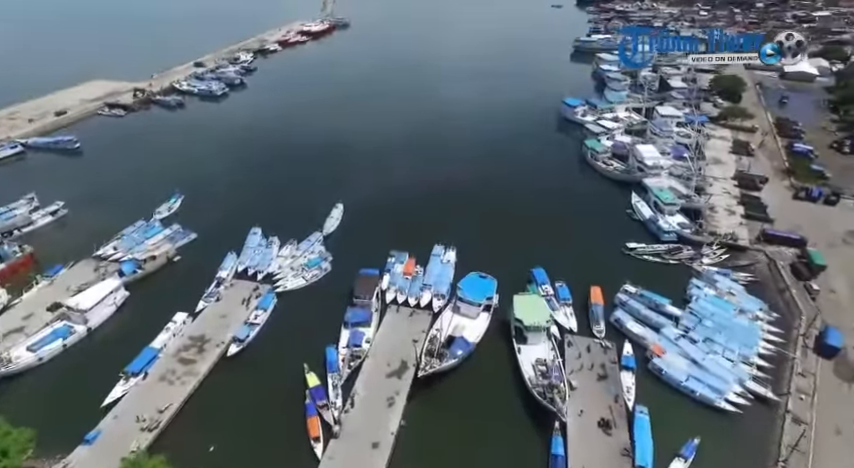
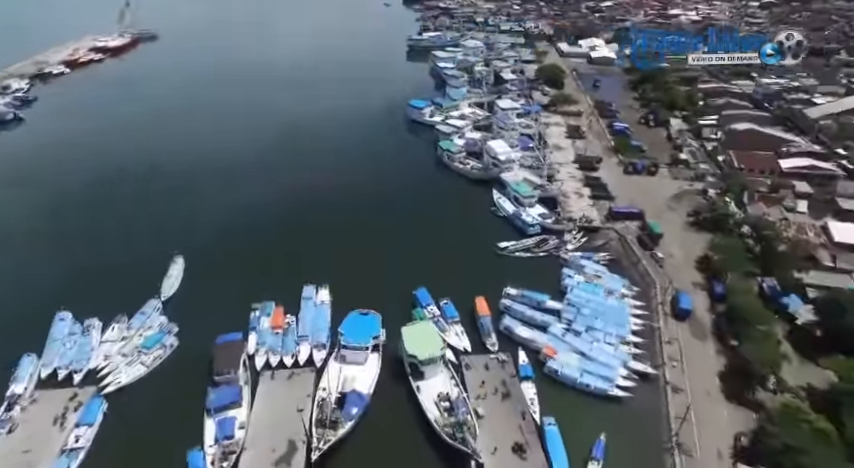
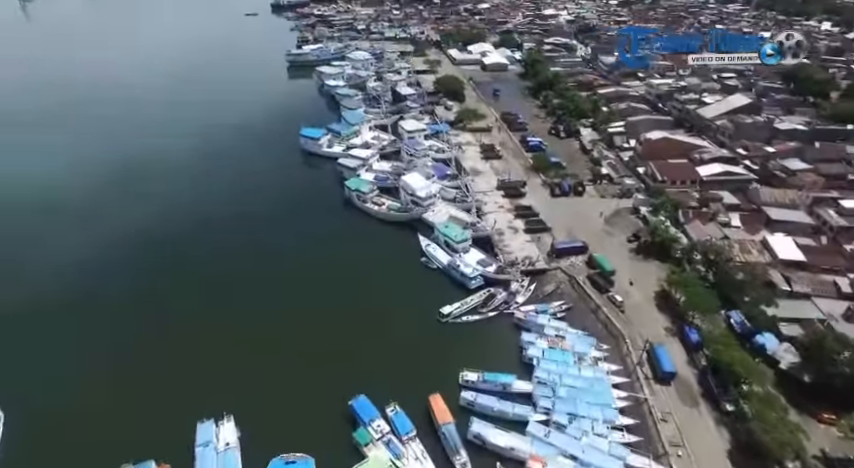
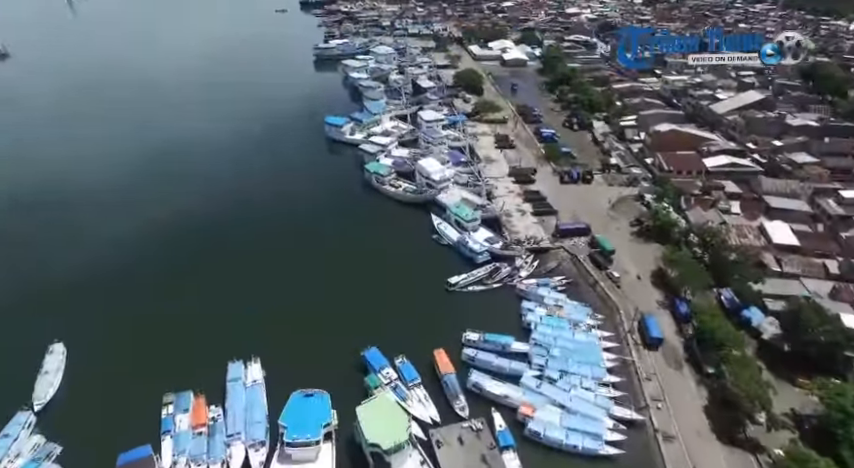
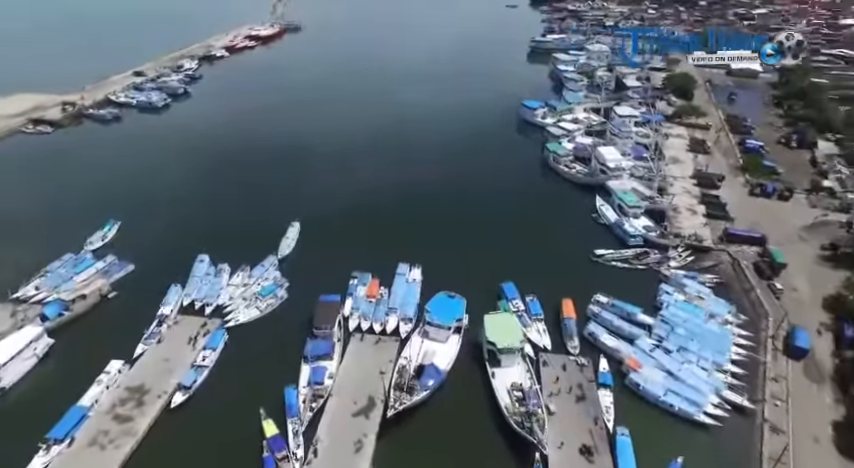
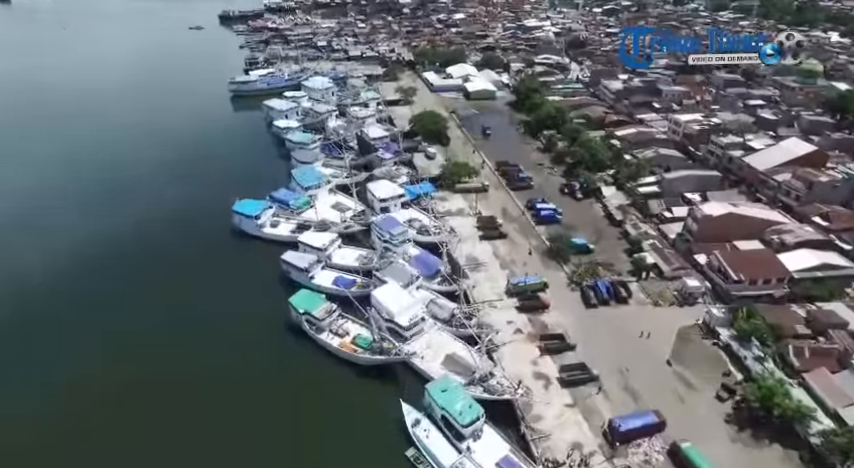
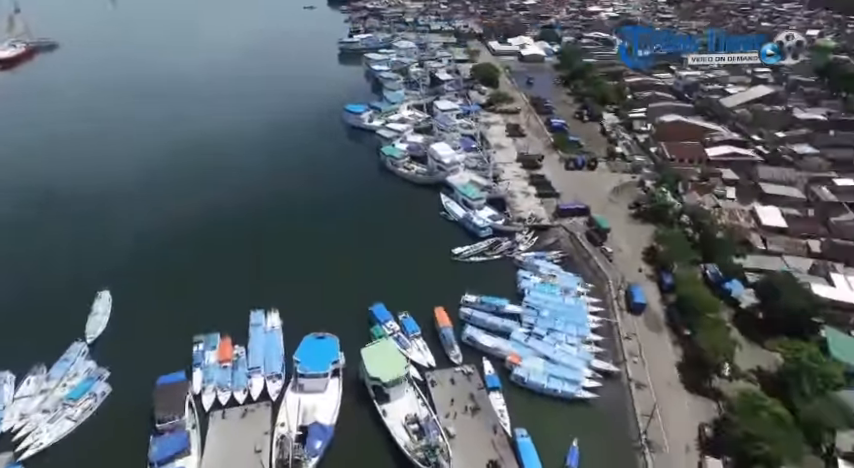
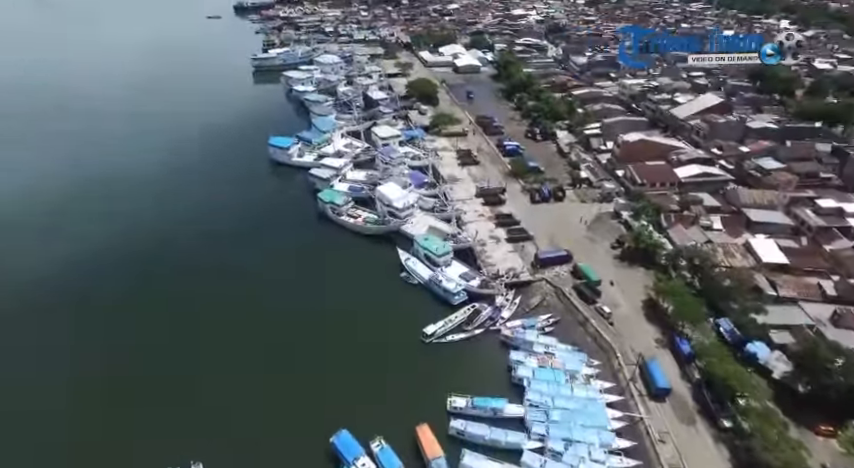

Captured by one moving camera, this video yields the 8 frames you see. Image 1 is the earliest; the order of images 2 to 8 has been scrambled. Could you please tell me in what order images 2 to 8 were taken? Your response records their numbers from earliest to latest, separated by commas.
5, 2, 7, 4, 3, 8, 6
